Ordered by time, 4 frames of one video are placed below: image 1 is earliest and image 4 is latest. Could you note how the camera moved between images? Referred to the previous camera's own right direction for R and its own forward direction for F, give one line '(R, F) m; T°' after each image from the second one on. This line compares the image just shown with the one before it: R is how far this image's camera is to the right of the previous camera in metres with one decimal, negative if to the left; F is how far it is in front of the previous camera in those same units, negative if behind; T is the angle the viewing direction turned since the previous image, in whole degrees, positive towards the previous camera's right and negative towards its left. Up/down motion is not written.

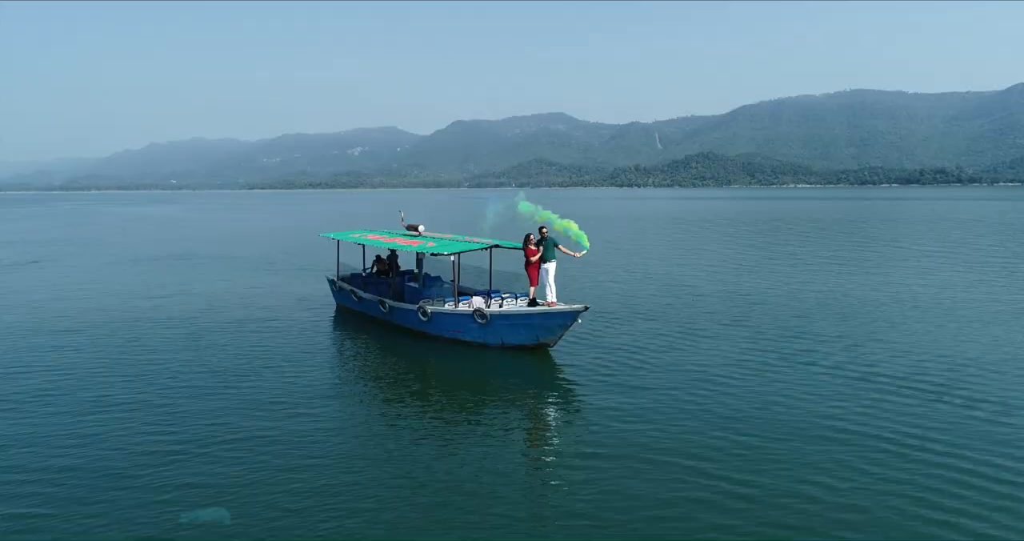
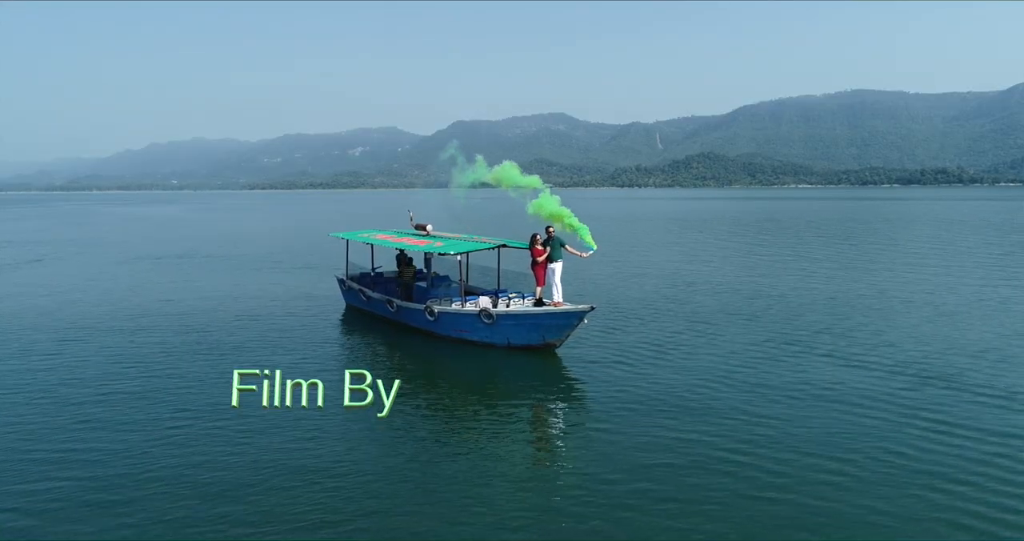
(-0.2, 0.0) m; 0°
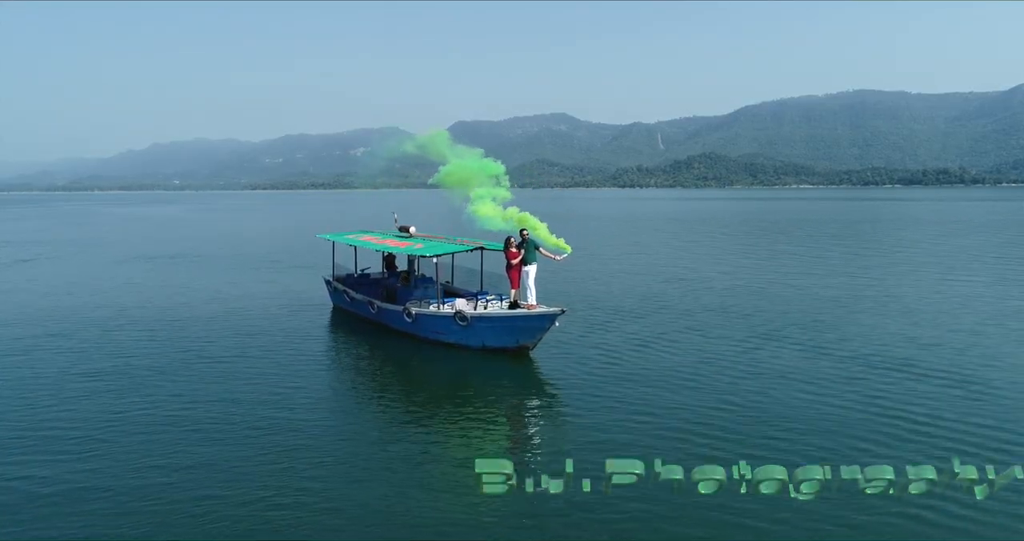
(+1.1, 0.0) m; 0°
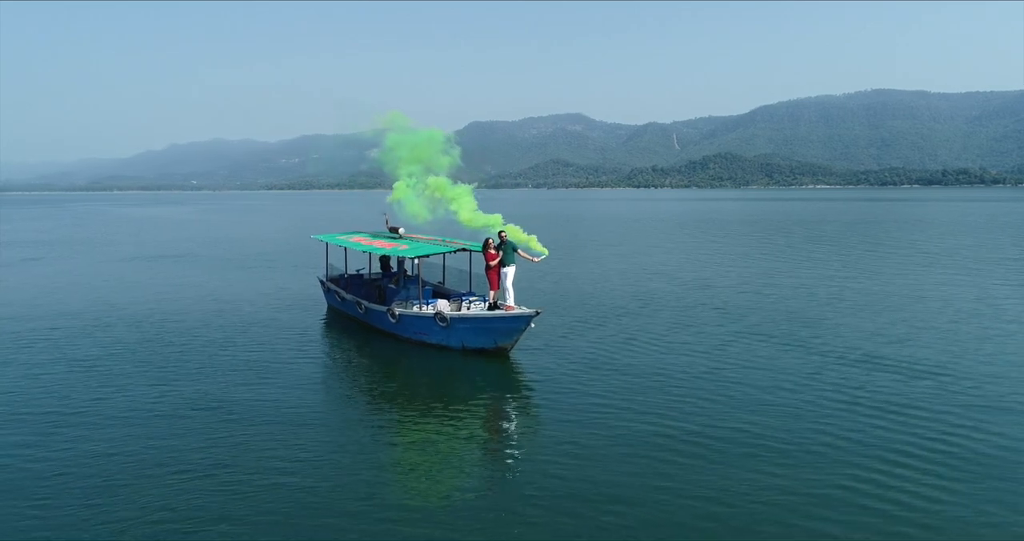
(+1.4, +0.2) m; -1°
